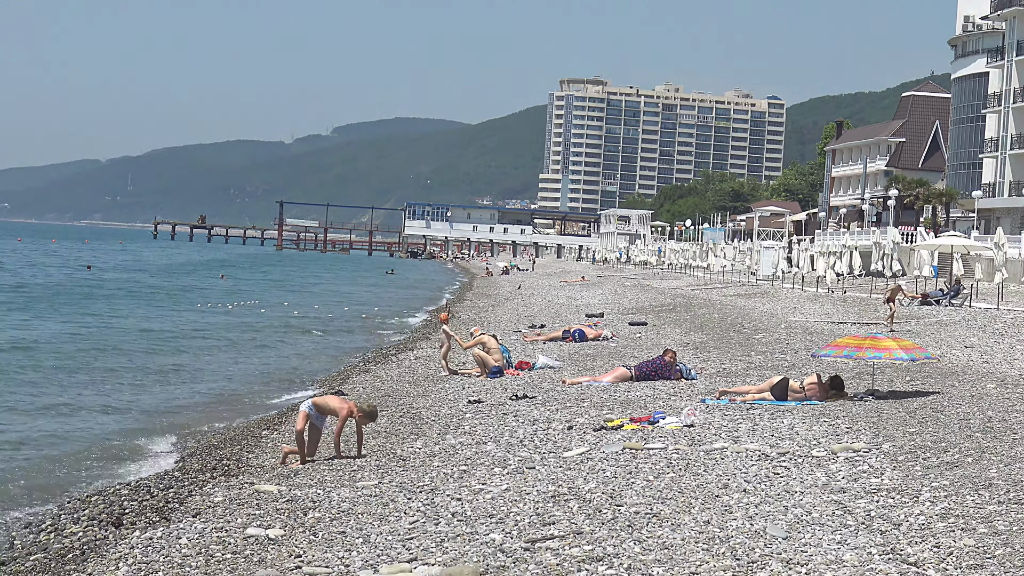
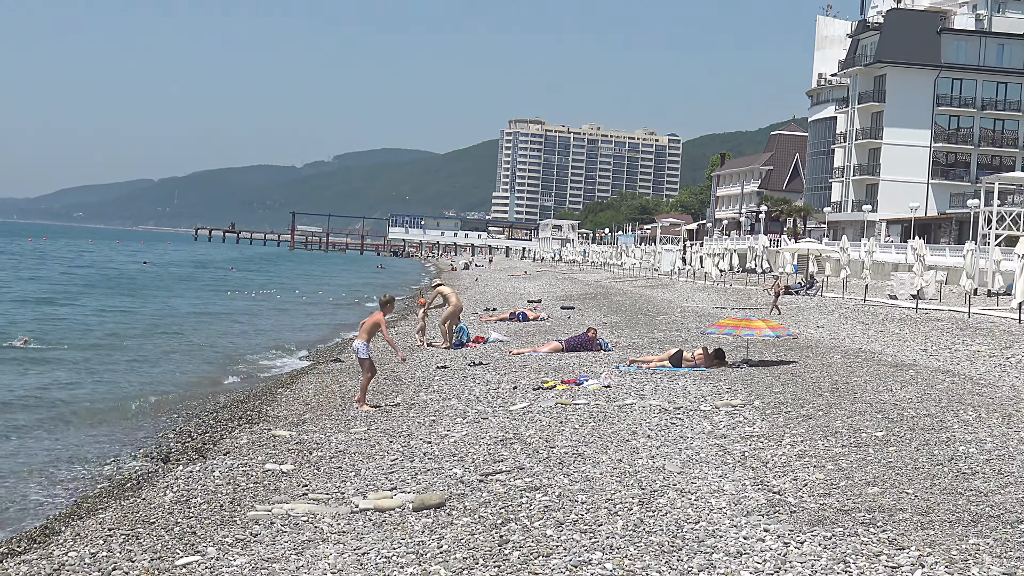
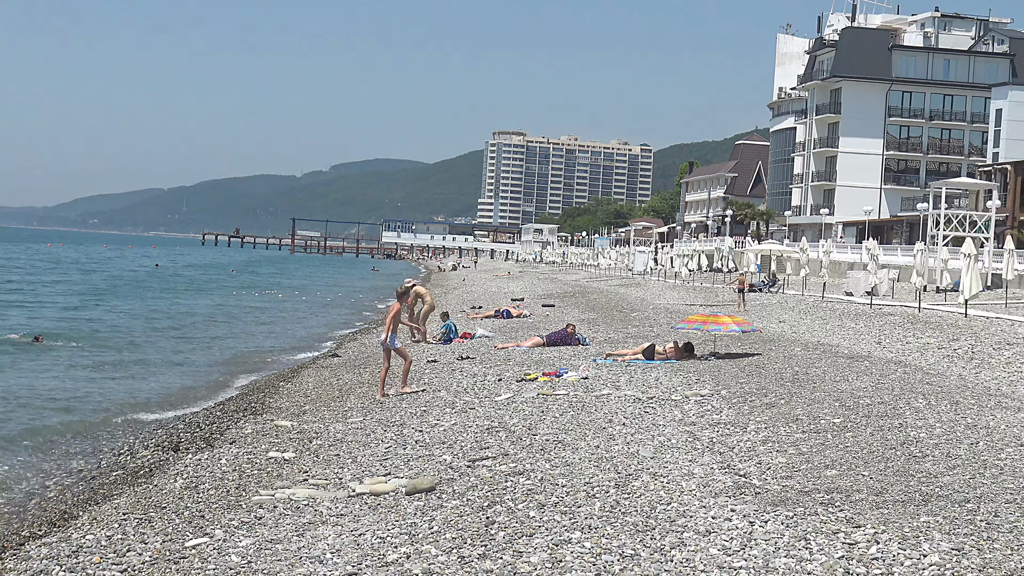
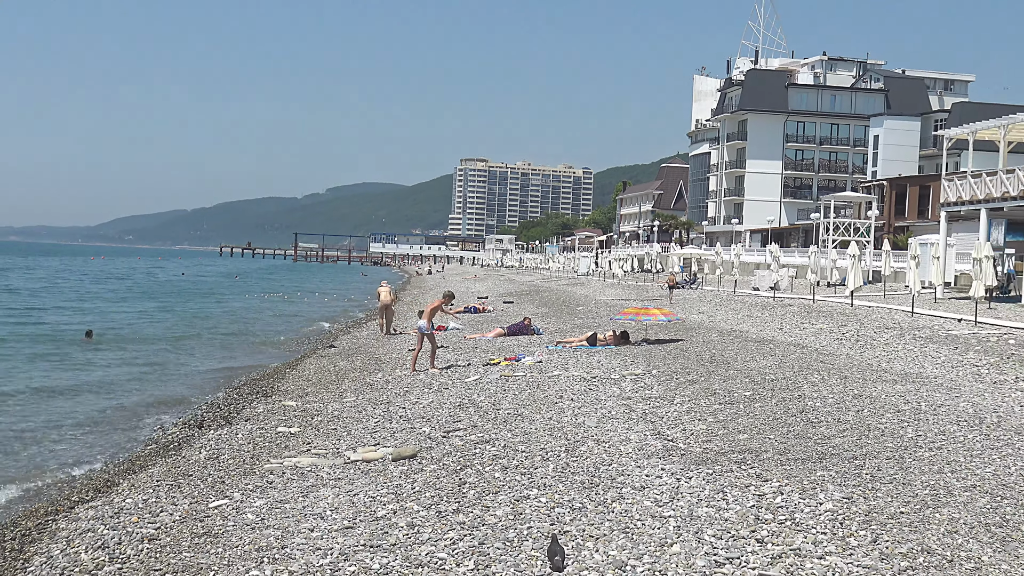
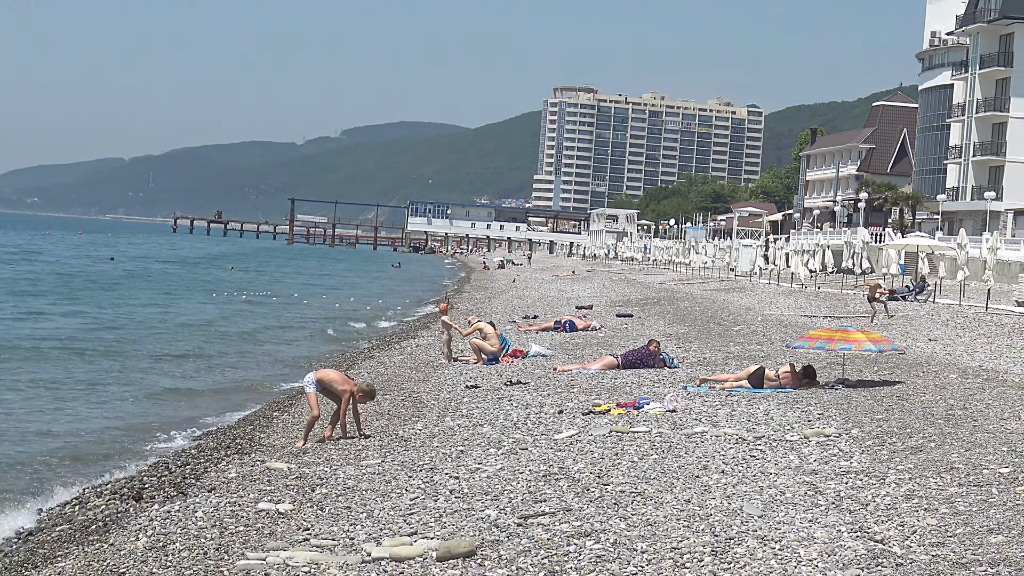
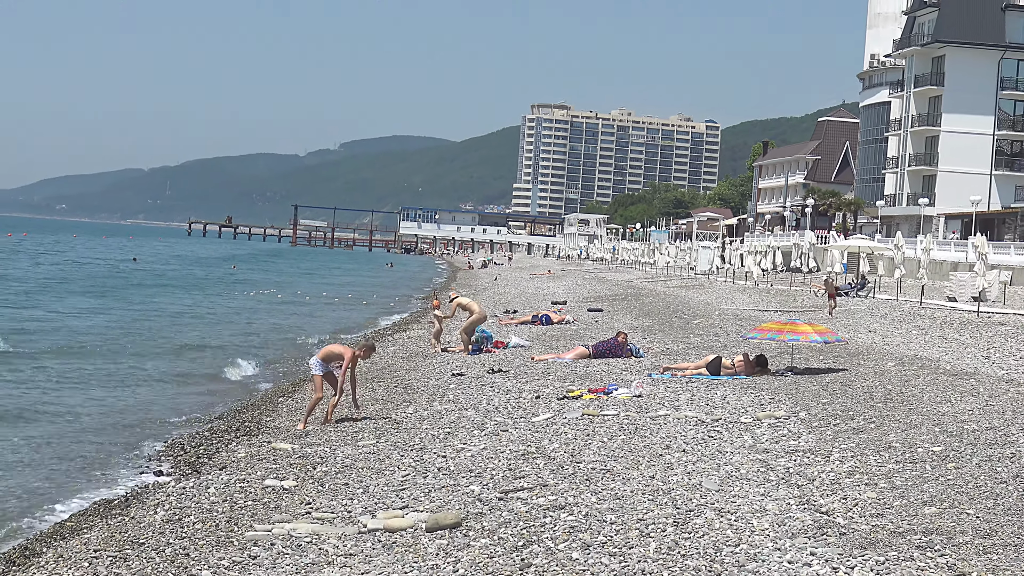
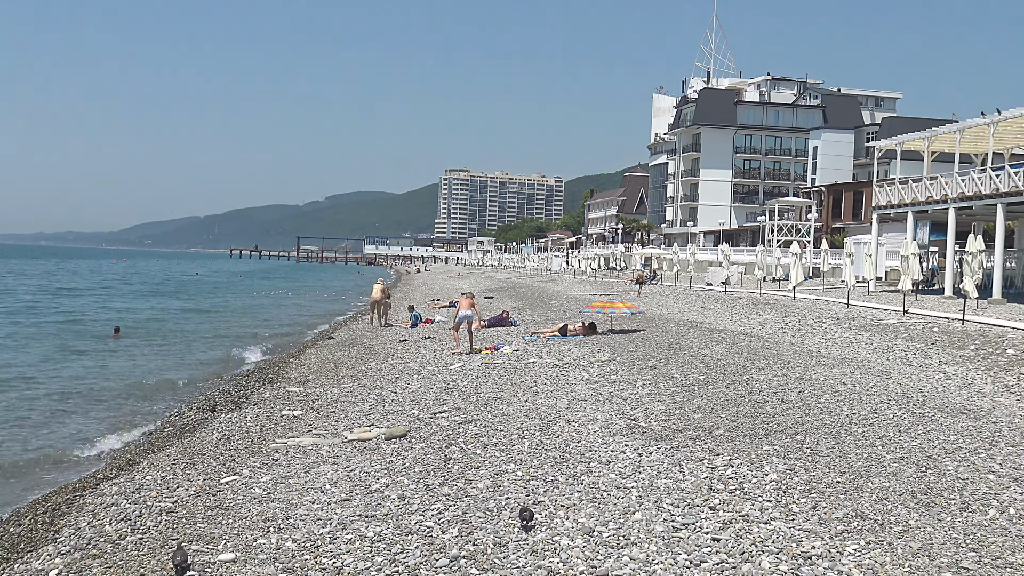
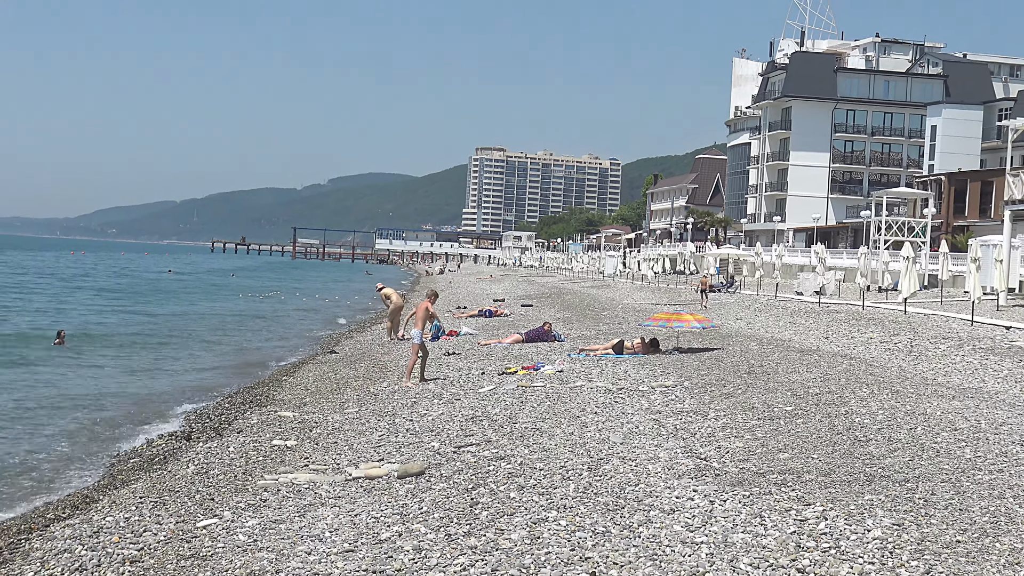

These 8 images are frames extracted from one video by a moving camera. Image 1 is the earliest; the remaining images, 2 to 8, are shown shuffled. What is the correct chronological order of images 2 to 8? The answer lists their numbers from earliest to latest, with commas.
5, 6, 2, 3, 8, 4, 7
